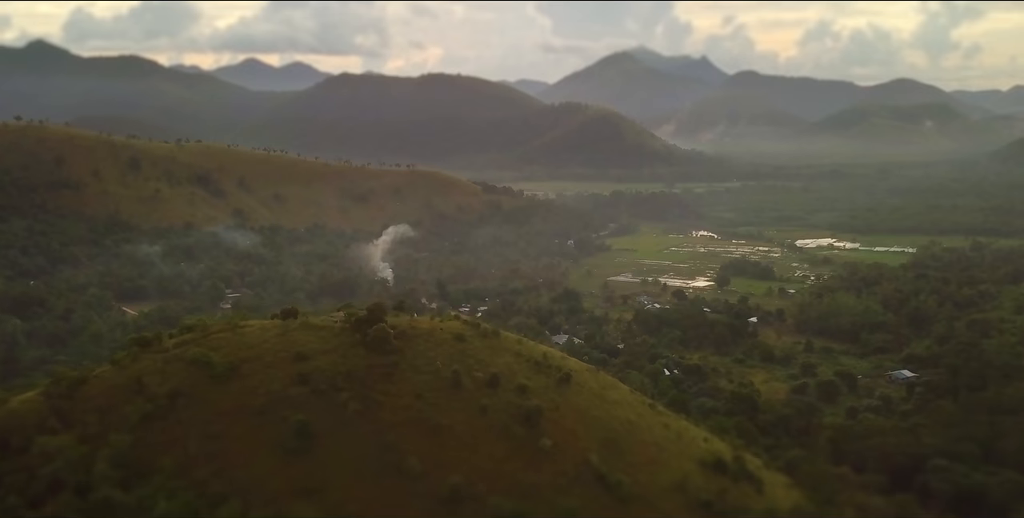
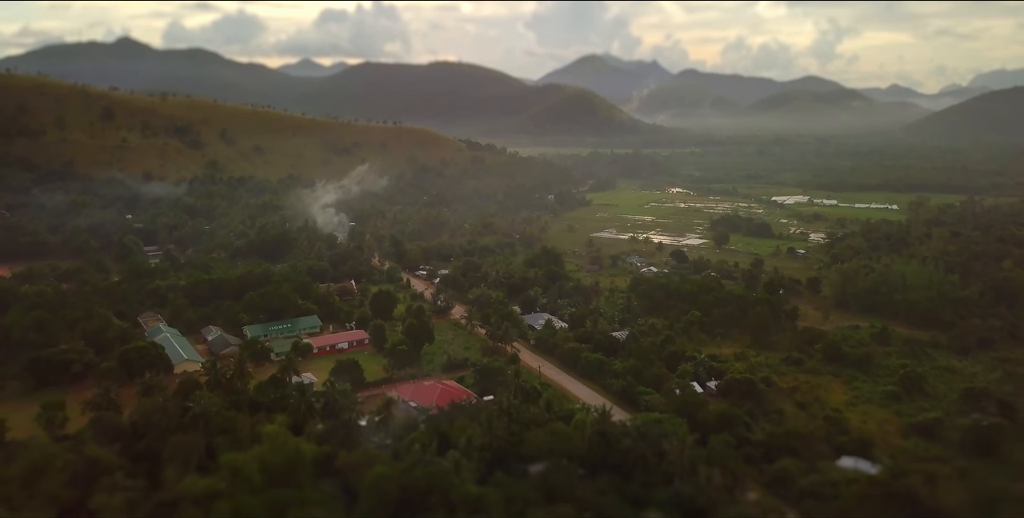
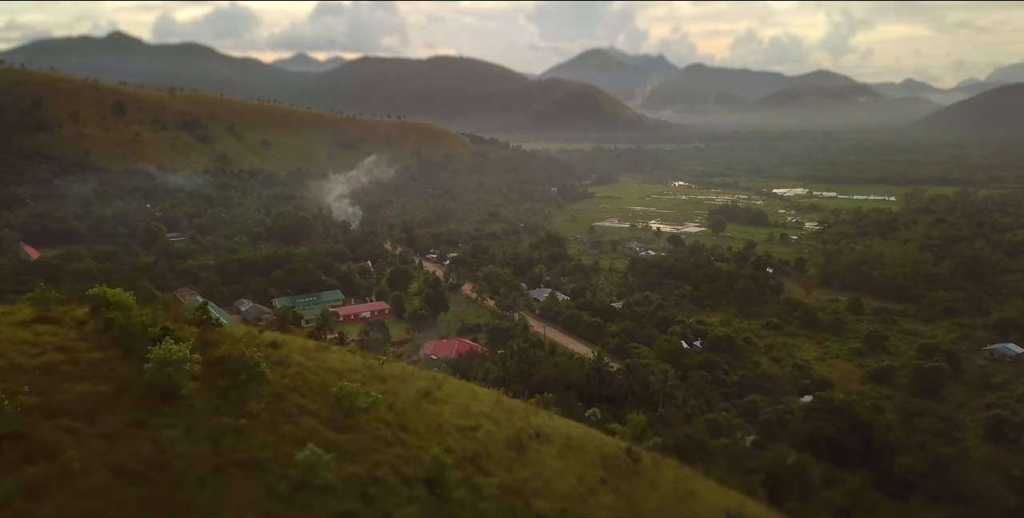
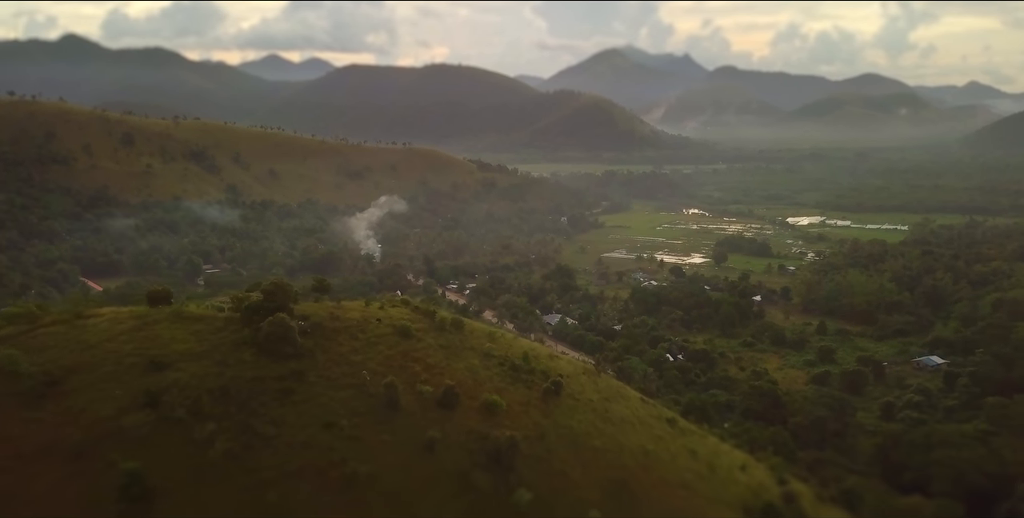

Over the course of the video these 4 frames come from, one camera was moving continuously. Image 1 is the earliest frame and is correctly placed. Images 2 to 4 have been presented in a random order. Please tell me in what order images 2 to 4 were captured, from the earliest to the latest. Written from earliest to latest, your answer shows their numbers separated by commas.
4, 3, 2
